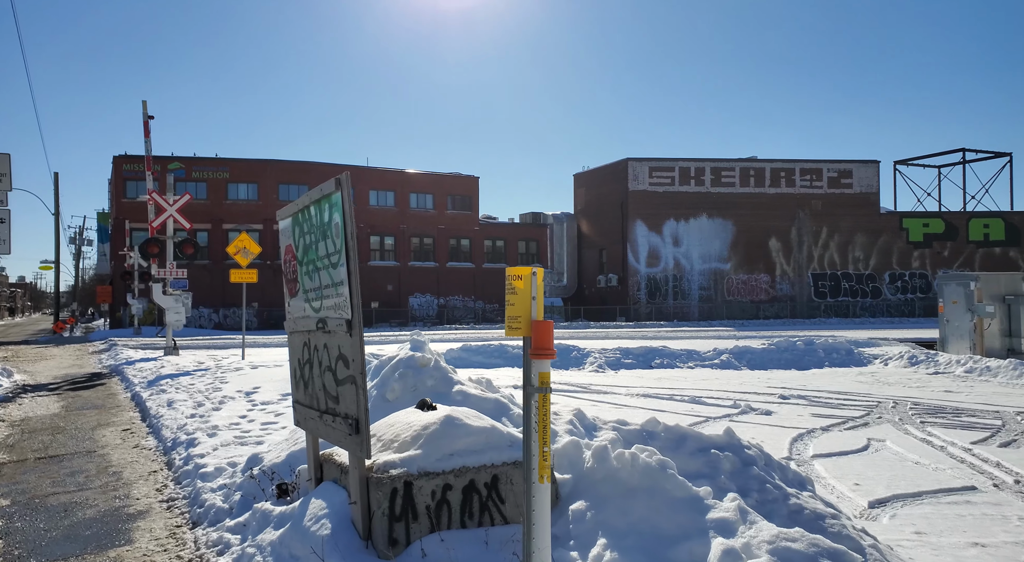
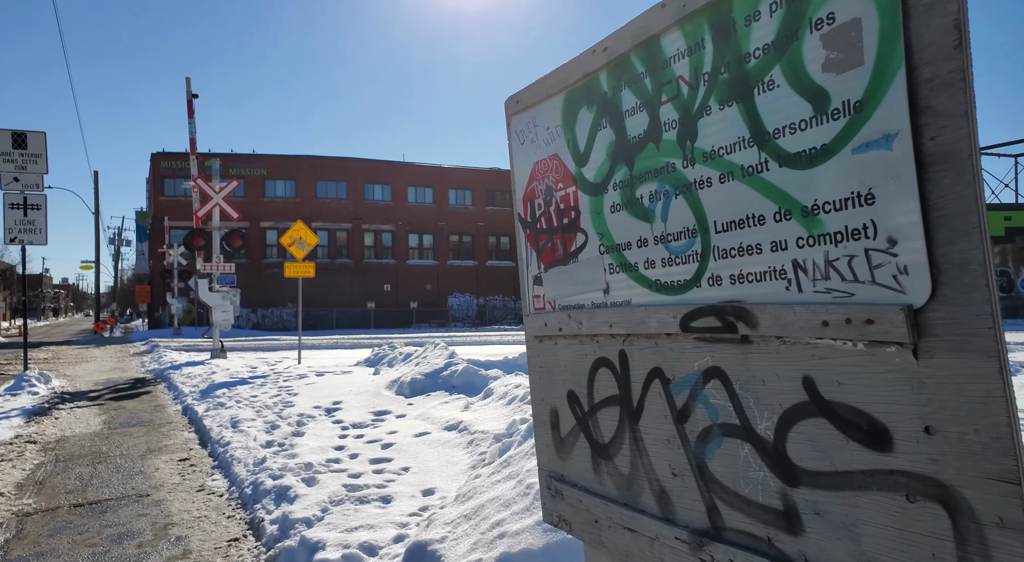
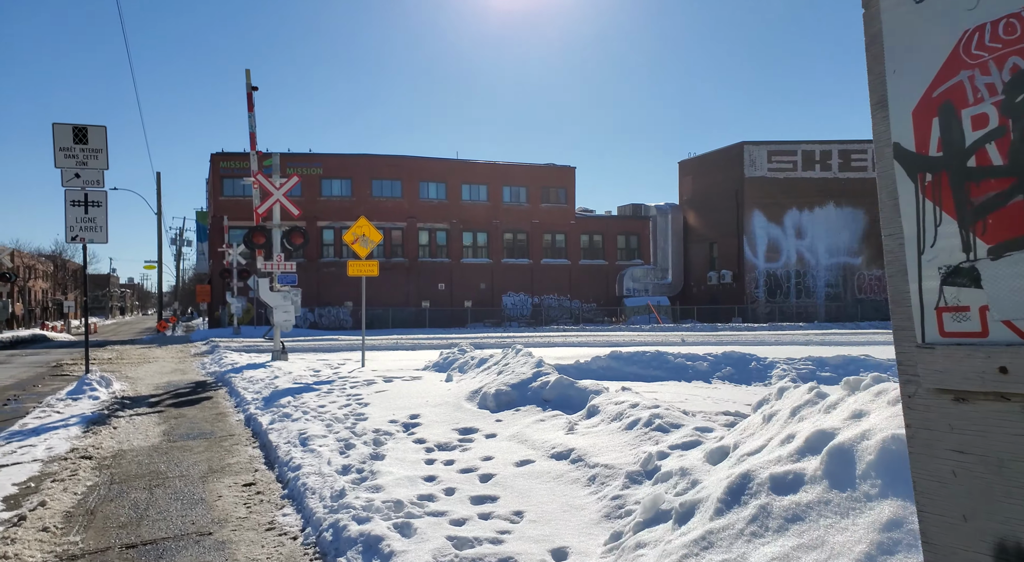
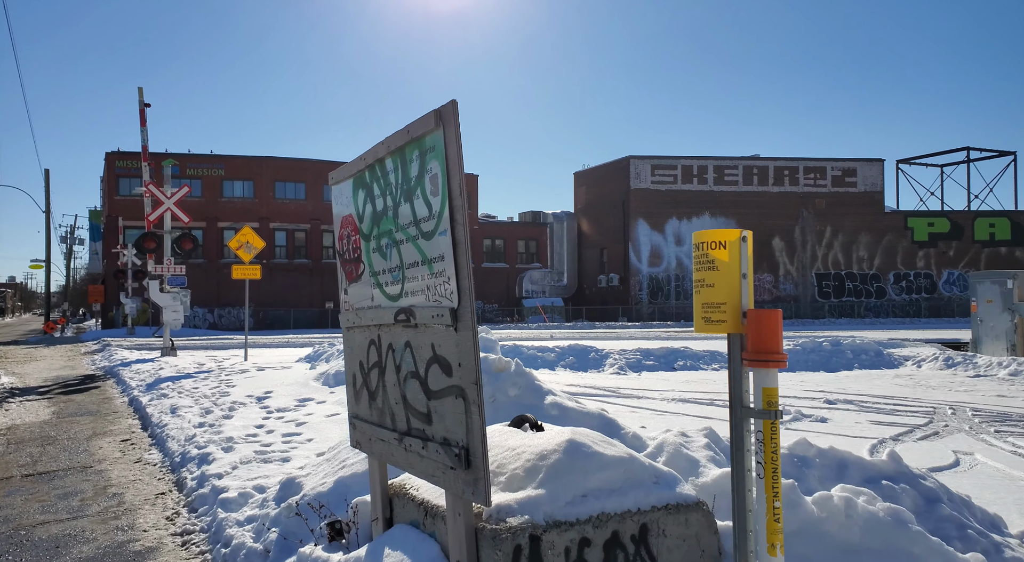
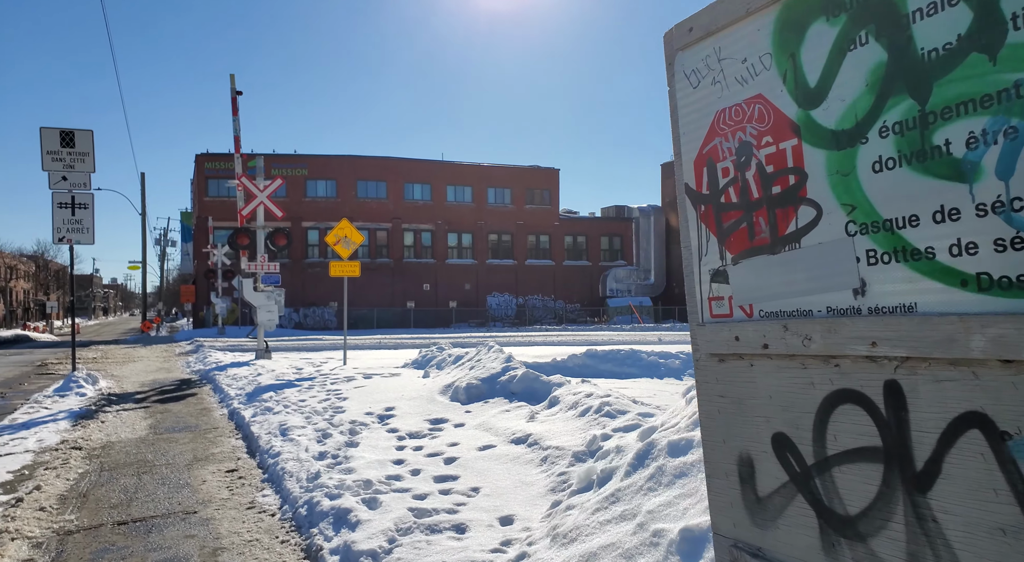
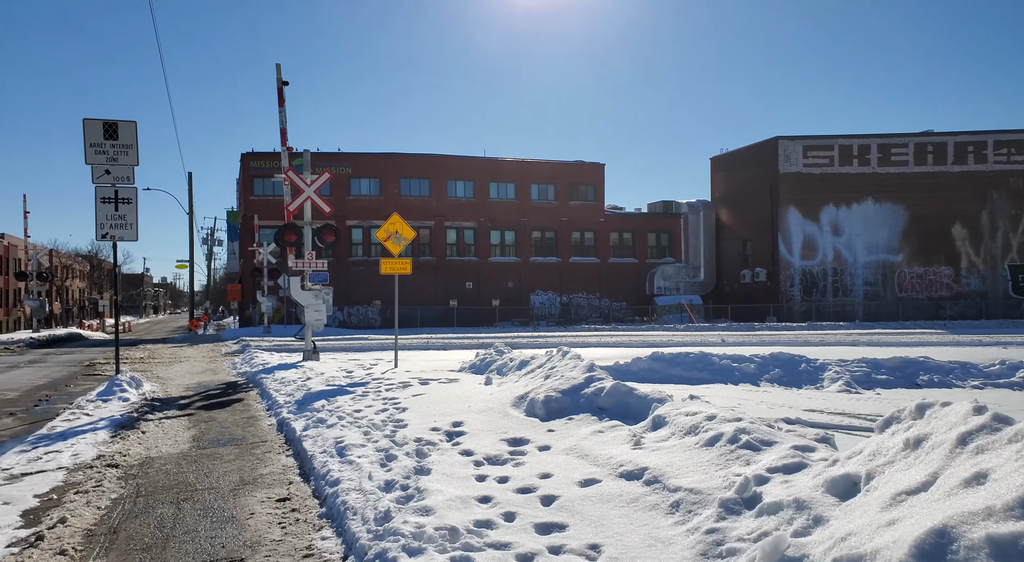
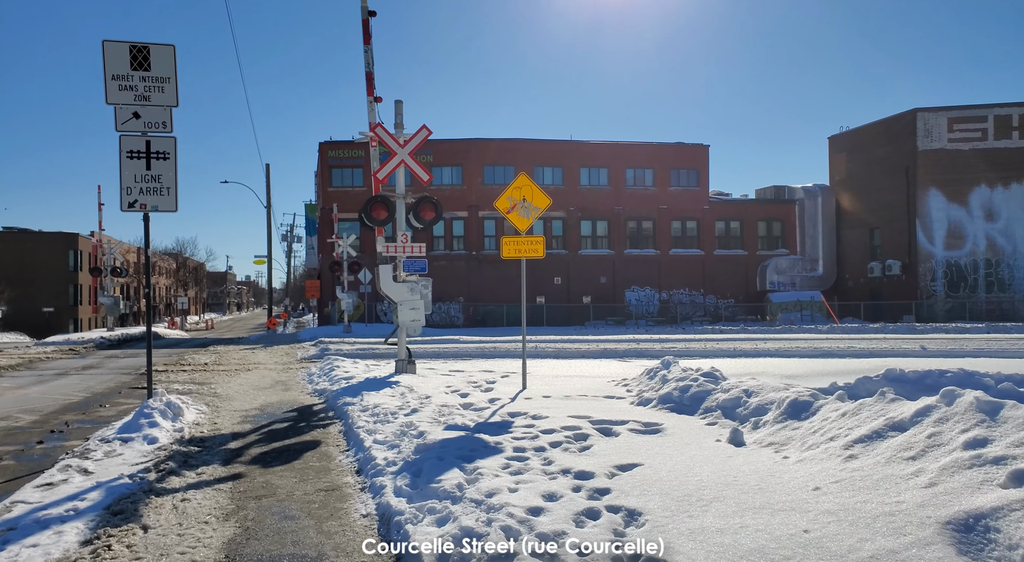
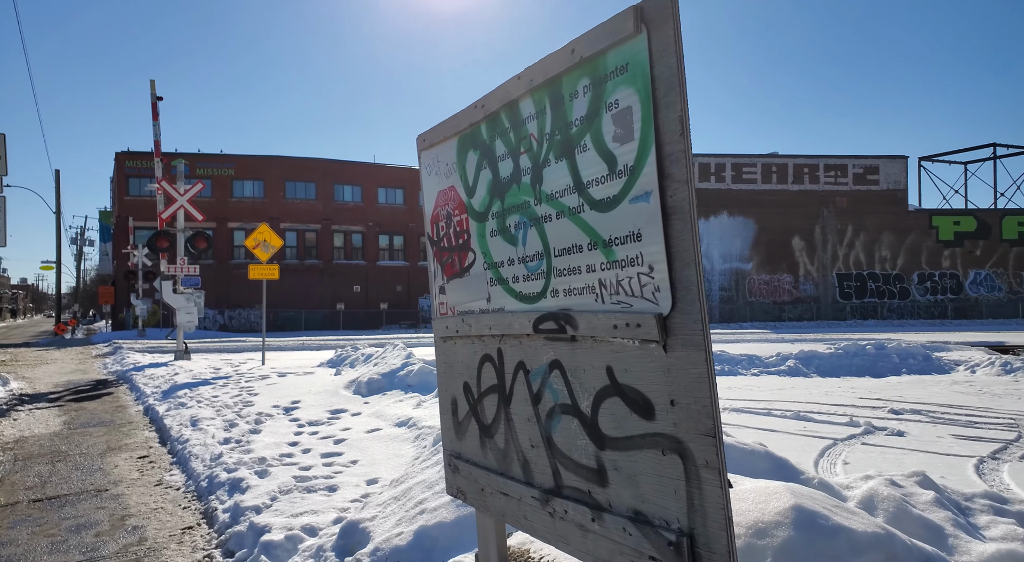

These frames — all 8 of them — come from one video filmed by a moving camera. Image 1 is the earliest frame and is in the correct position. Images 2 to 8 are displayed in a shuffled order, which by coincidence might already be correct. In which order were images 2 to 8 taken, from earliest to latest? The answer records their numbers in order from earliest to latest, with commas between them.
4, 8, 2, 5, 3, 6, 7
